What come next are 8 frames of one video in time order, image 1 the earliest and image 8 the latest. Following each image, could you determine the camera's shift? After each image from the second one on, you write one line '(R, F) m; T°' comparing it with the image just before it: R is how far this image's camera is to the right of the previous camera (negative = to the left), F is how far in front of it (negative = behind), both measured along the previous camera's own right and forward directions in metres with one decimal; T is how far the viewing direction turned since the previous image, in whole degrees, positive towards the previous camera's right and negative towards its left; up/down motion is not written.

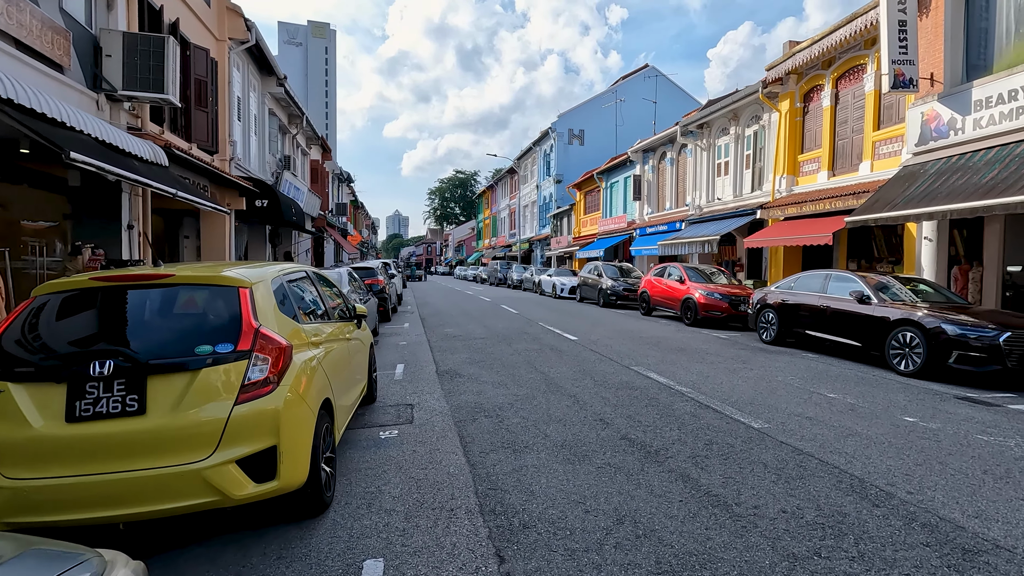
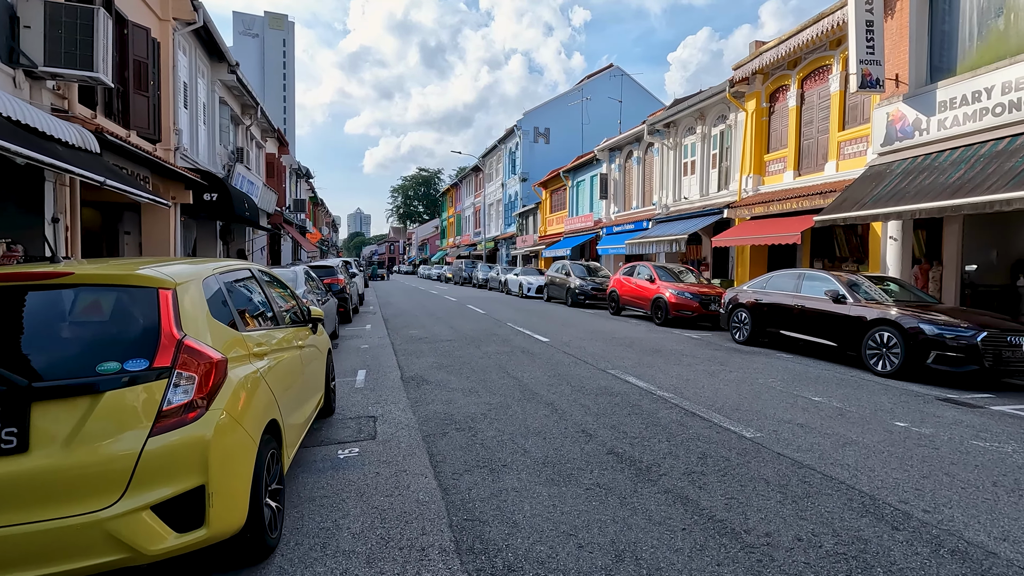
(-0.1, +0.5) m; +4°
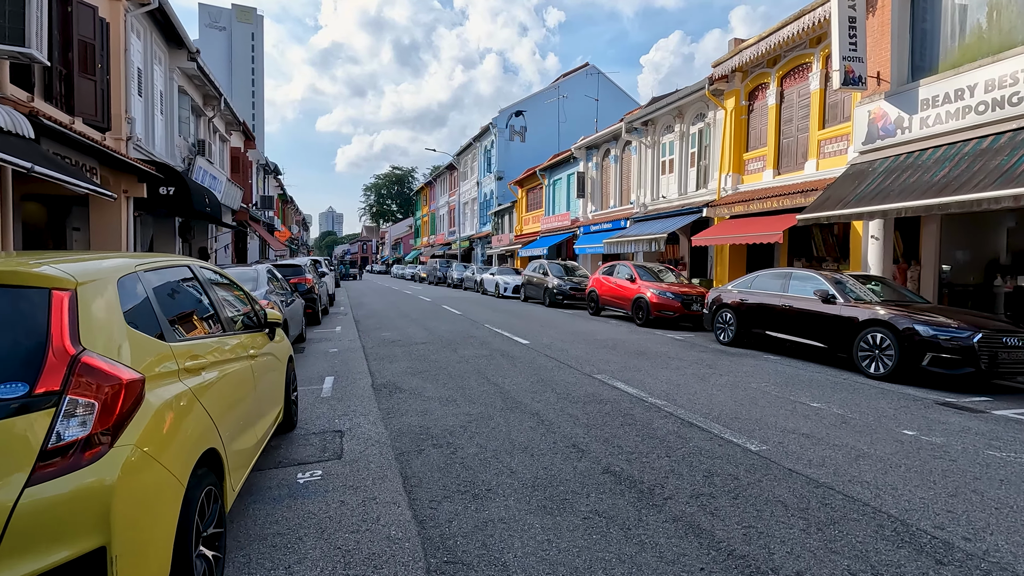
(-0.1, +0.5) m; +3°
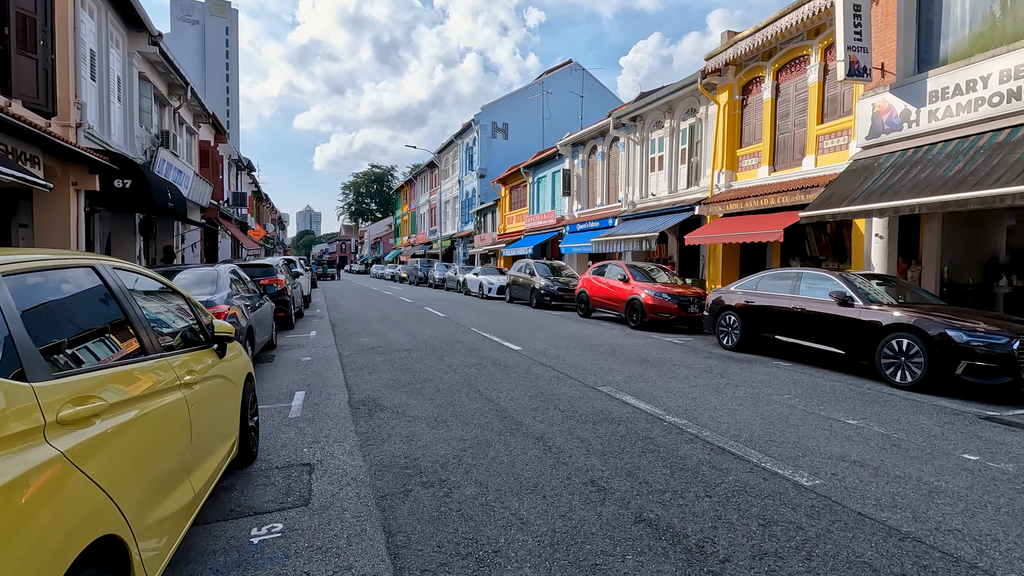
(-0.2, +0.8) m; +2°
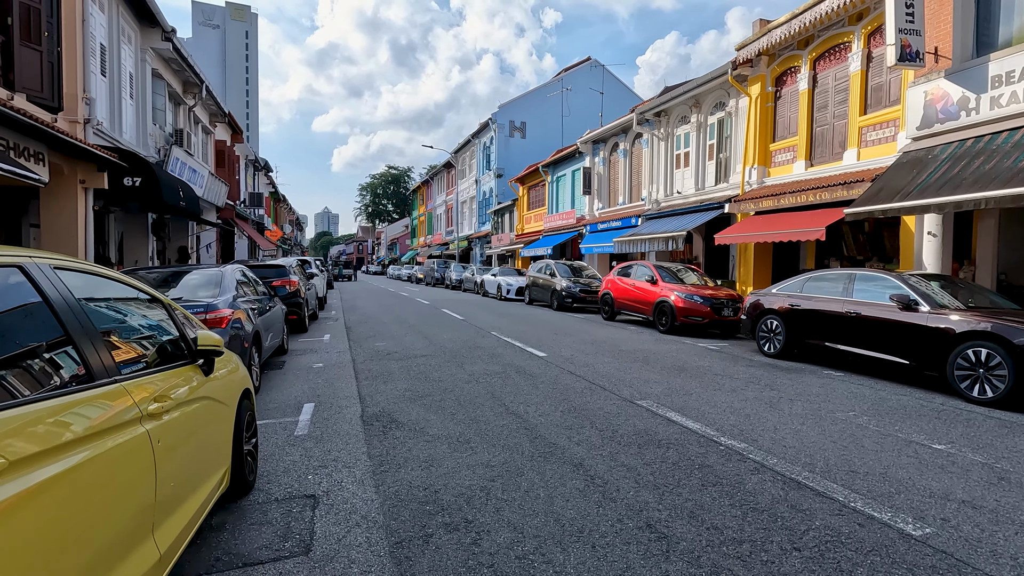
(-0.1, +0.6) m; -2°
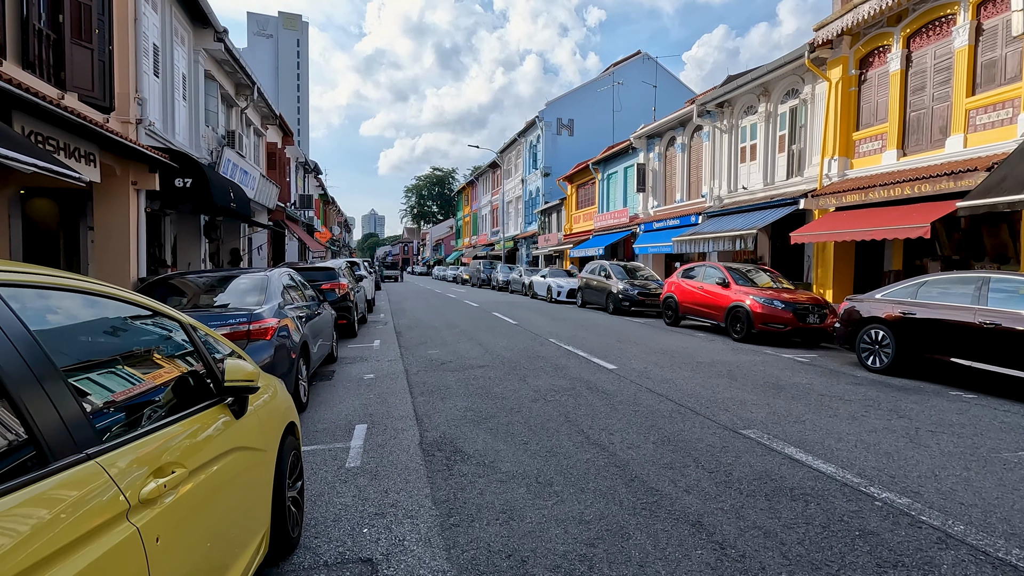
(-0.3, +0.8) m; -5°
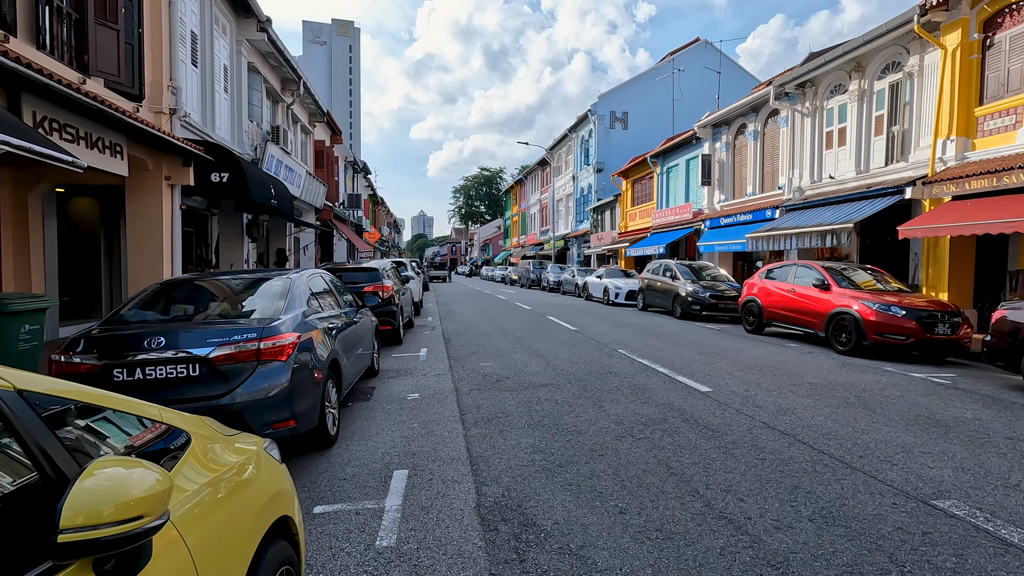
(-0.3, +1.2) m; -5°
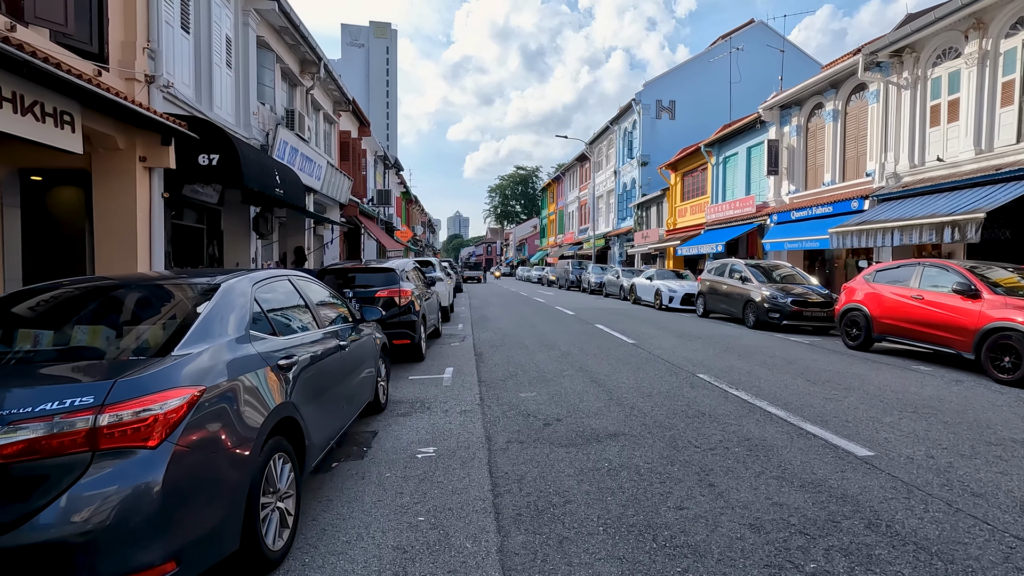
(-0.2, +2.0) m; -4°
